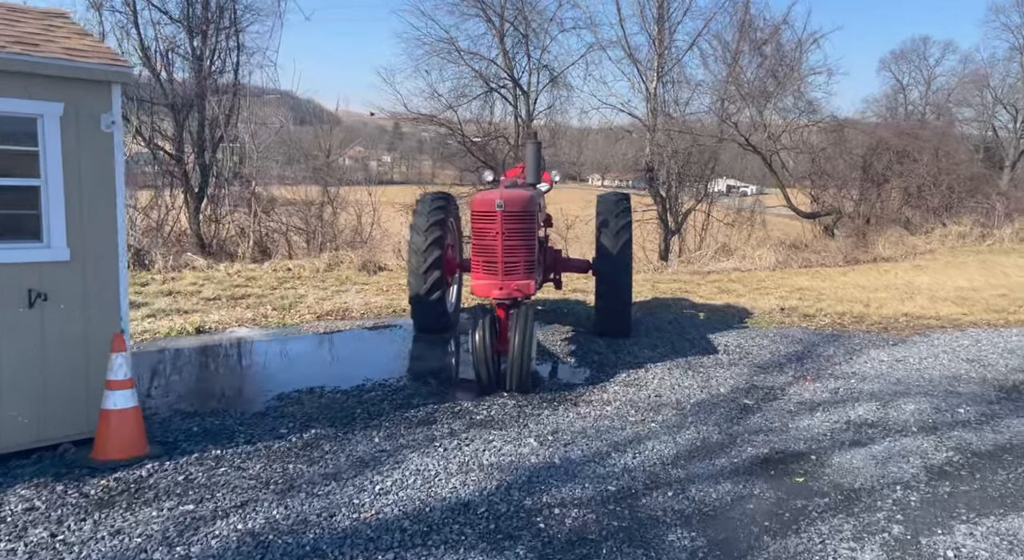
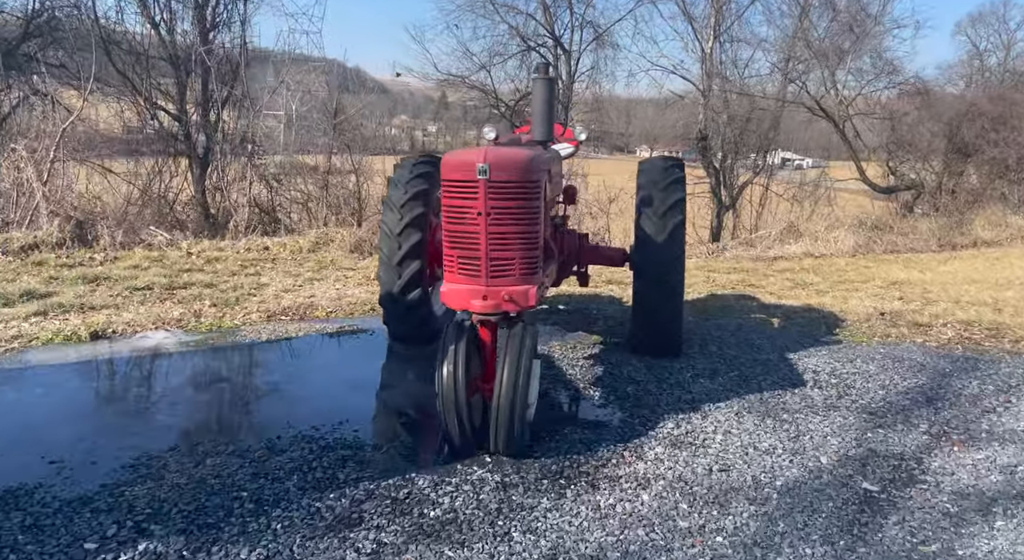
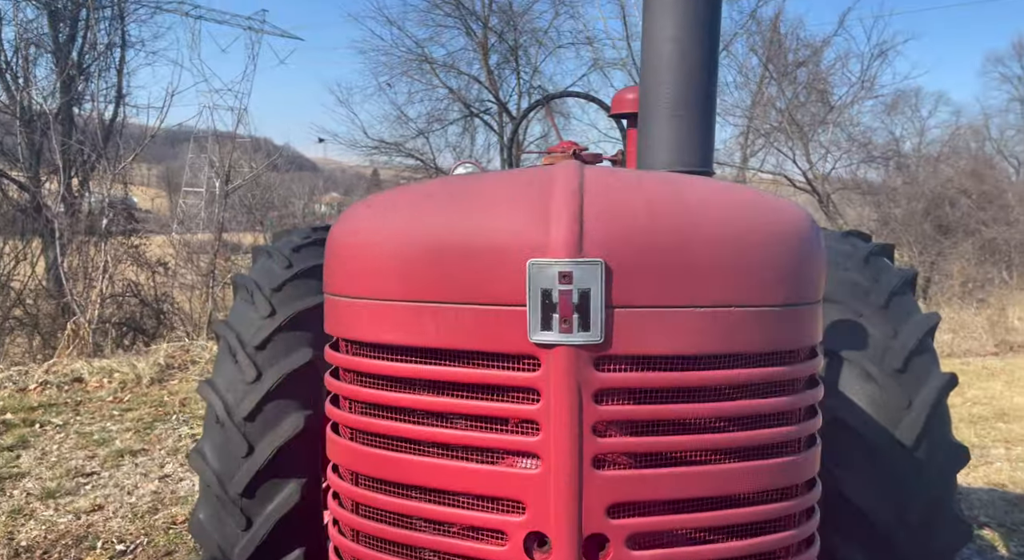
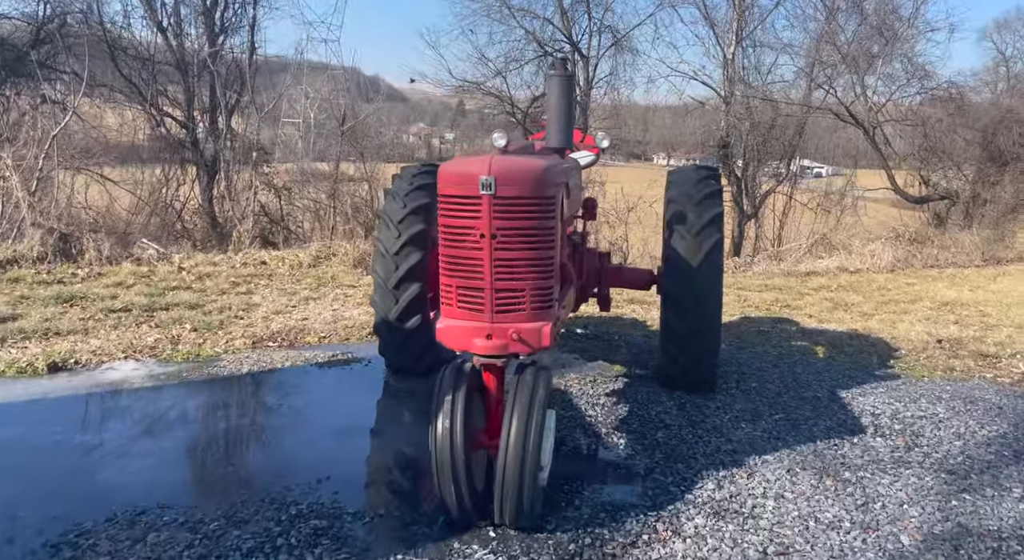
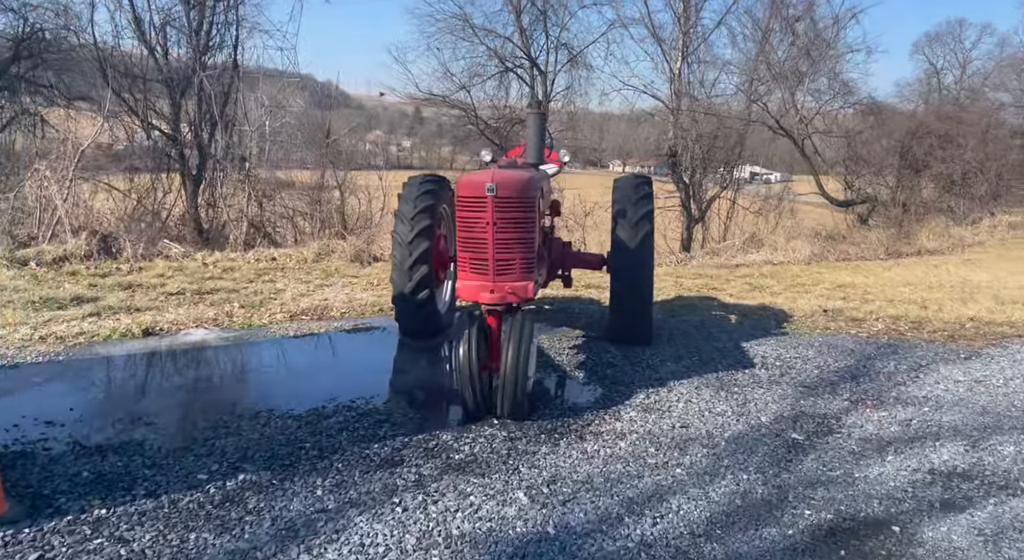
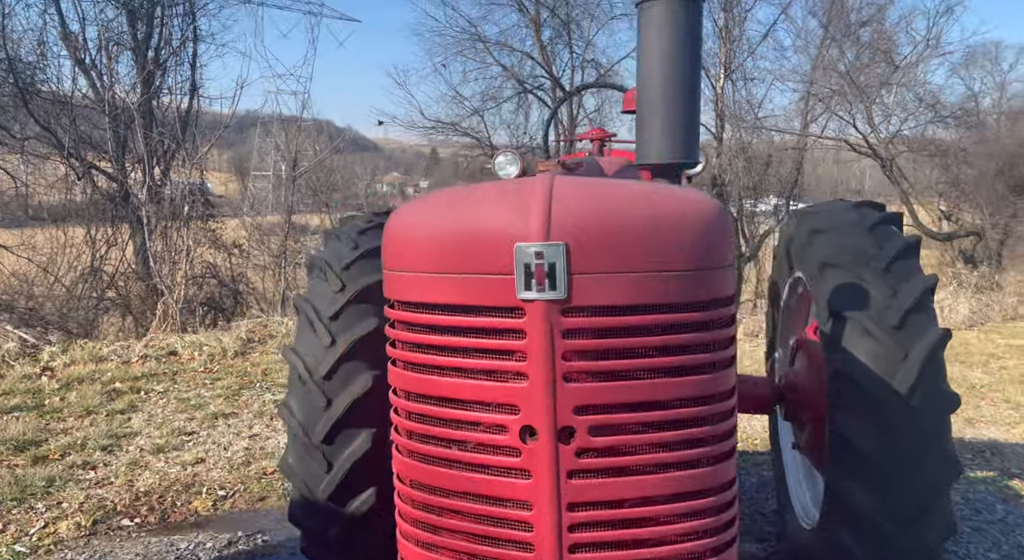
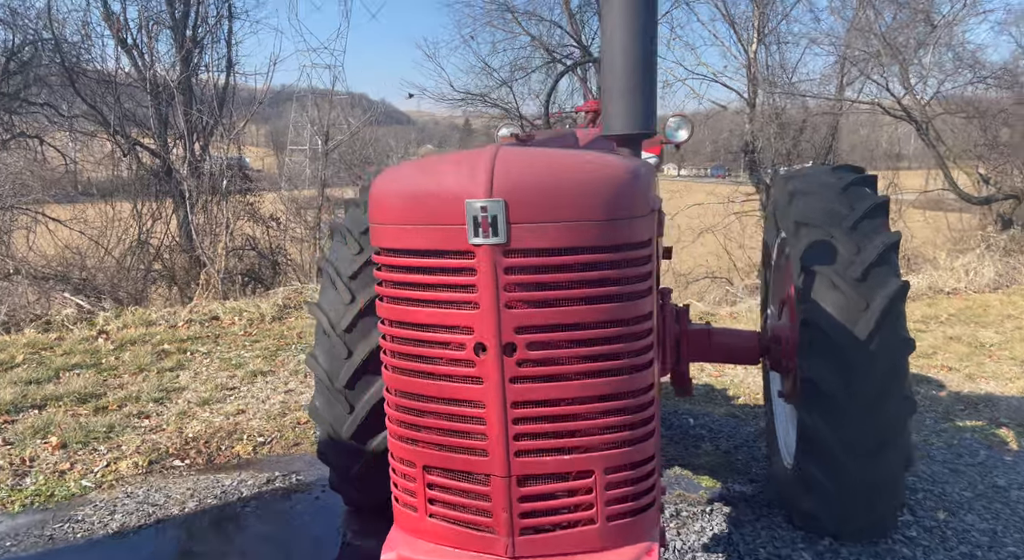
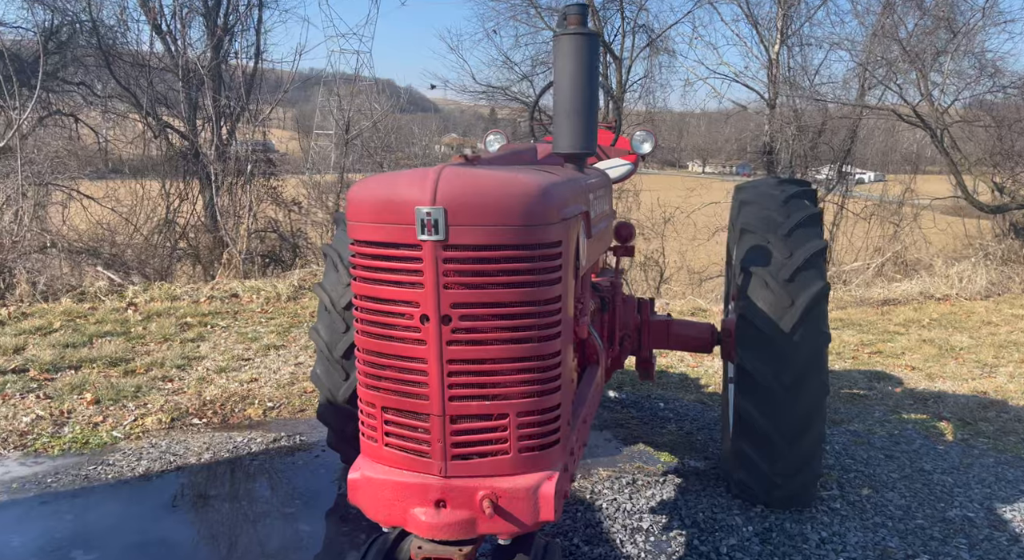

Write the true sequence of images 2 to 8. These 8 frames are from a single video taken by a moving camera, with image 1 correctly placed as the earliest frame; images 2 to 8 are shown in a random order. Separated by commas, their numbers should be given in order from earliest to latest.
5, 2, 4, 8, 7, 6, 3
